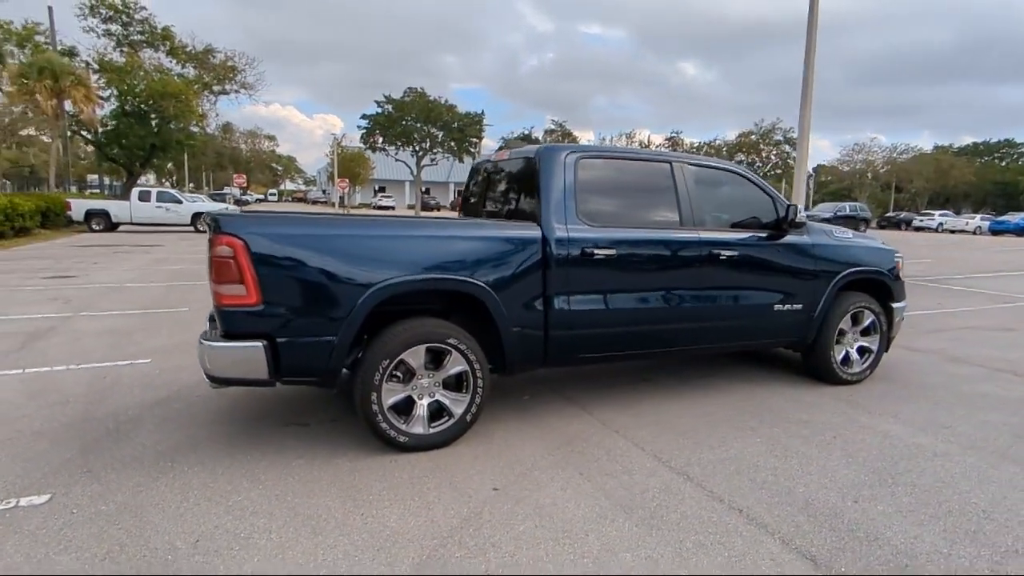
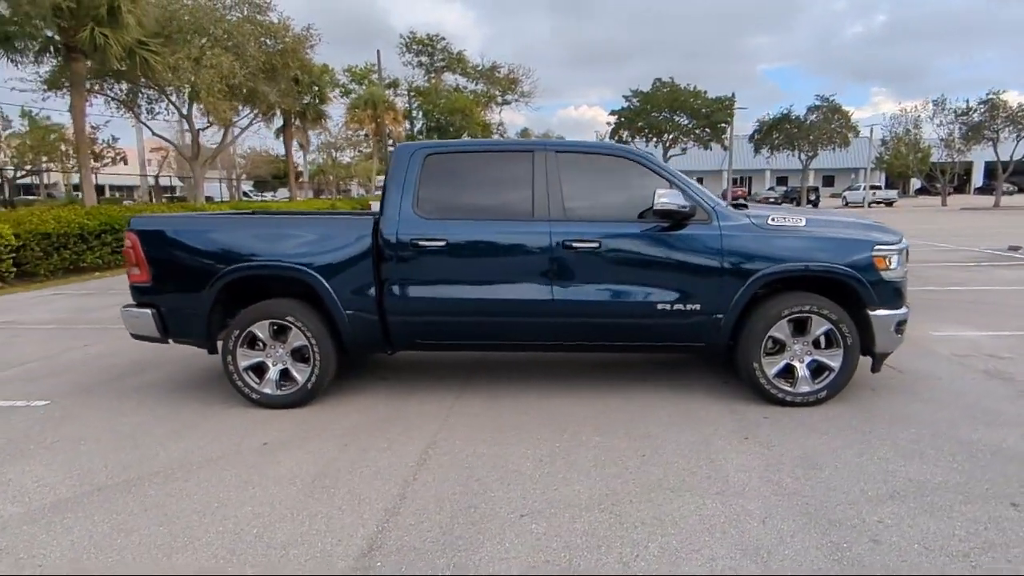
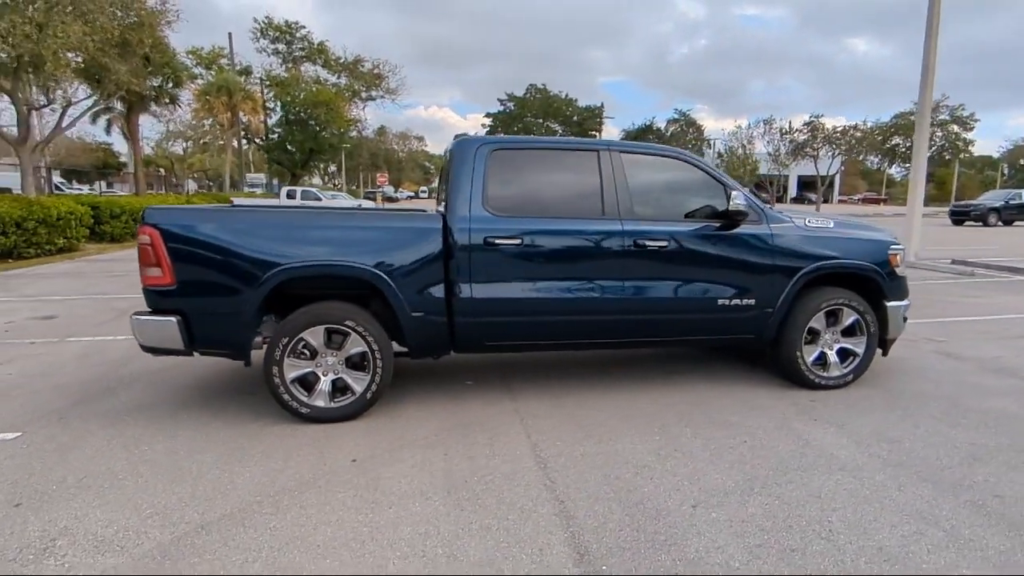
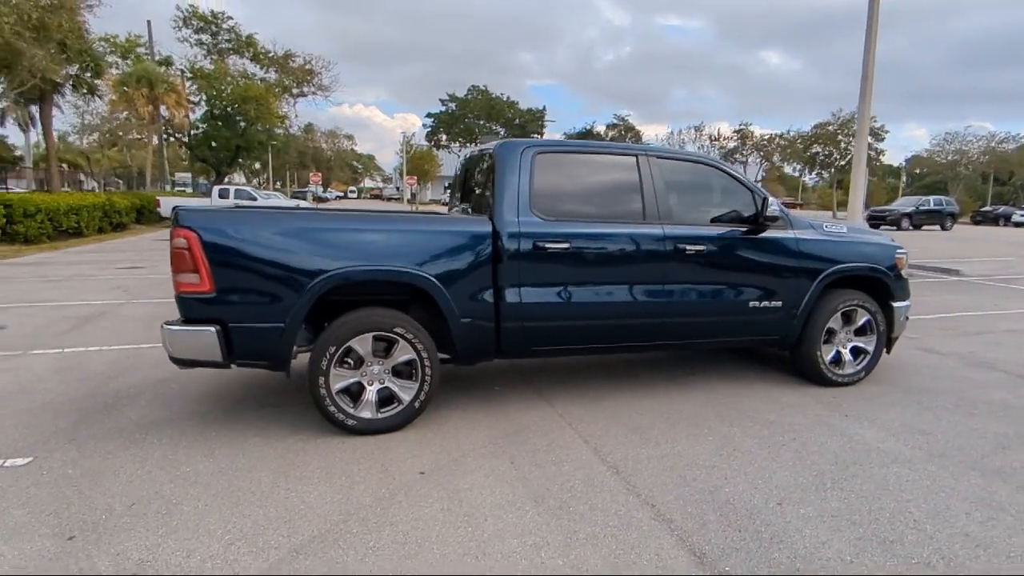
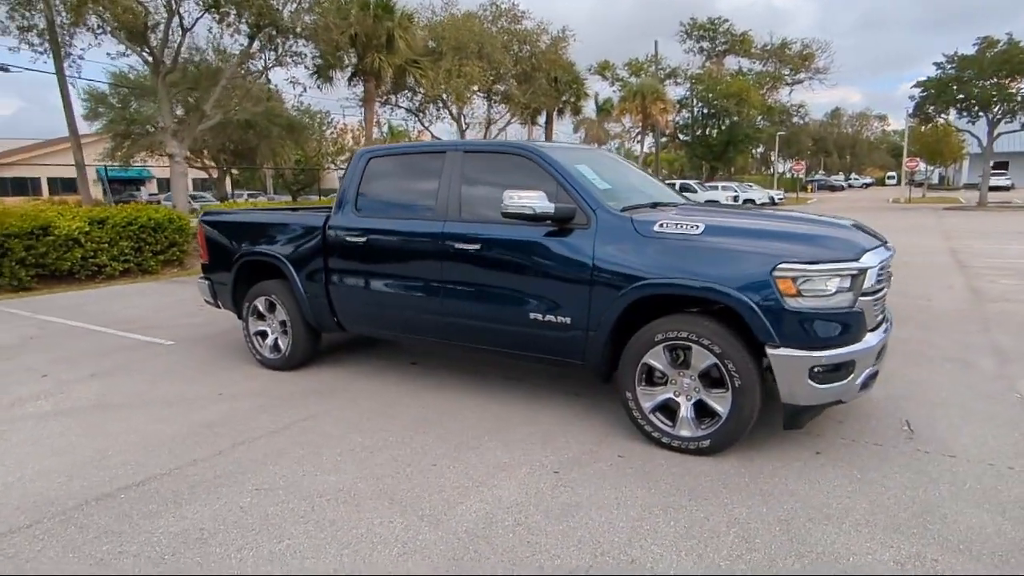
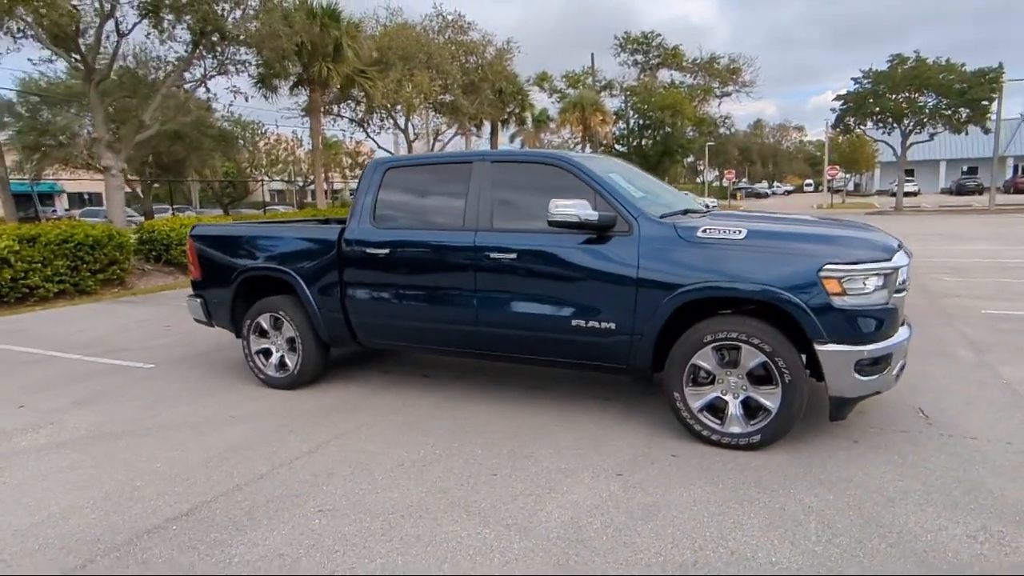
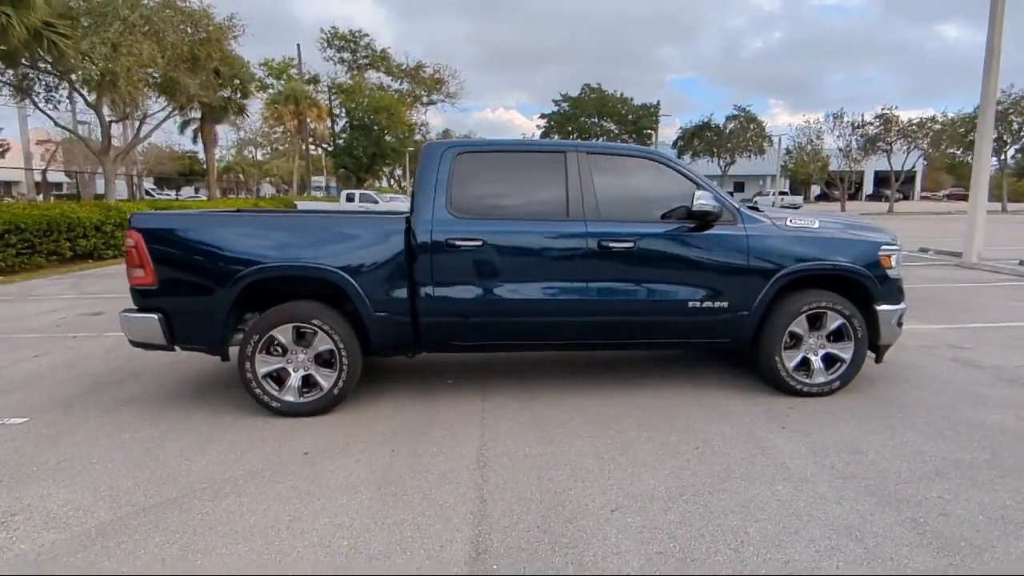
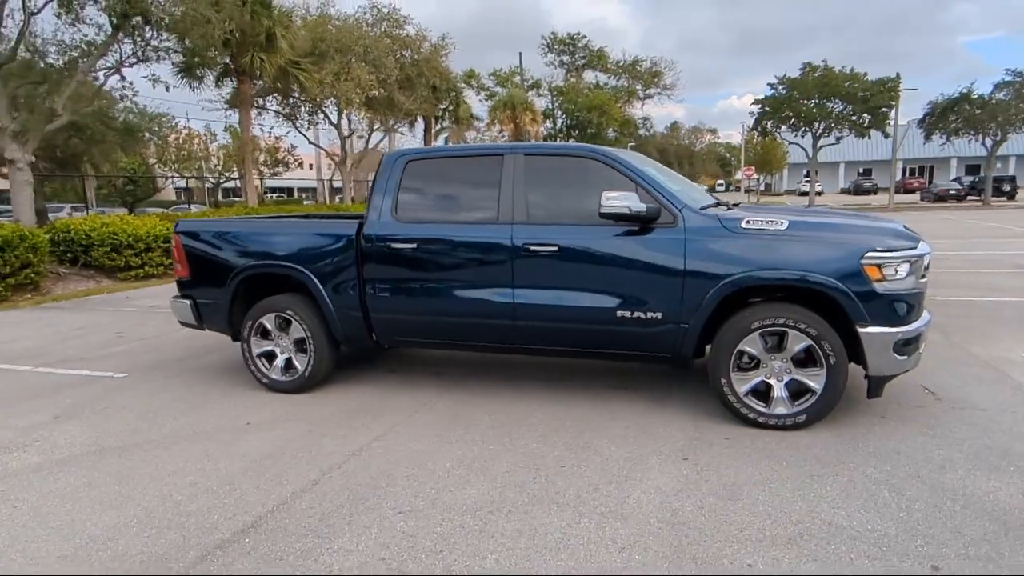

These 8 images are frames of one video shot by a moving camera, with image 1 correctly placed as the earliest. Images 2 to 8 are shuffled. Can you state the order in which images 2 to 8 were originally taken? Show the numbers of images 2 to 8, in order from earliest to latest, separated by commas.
4, 3, 7, 2, 8, 6, 5
